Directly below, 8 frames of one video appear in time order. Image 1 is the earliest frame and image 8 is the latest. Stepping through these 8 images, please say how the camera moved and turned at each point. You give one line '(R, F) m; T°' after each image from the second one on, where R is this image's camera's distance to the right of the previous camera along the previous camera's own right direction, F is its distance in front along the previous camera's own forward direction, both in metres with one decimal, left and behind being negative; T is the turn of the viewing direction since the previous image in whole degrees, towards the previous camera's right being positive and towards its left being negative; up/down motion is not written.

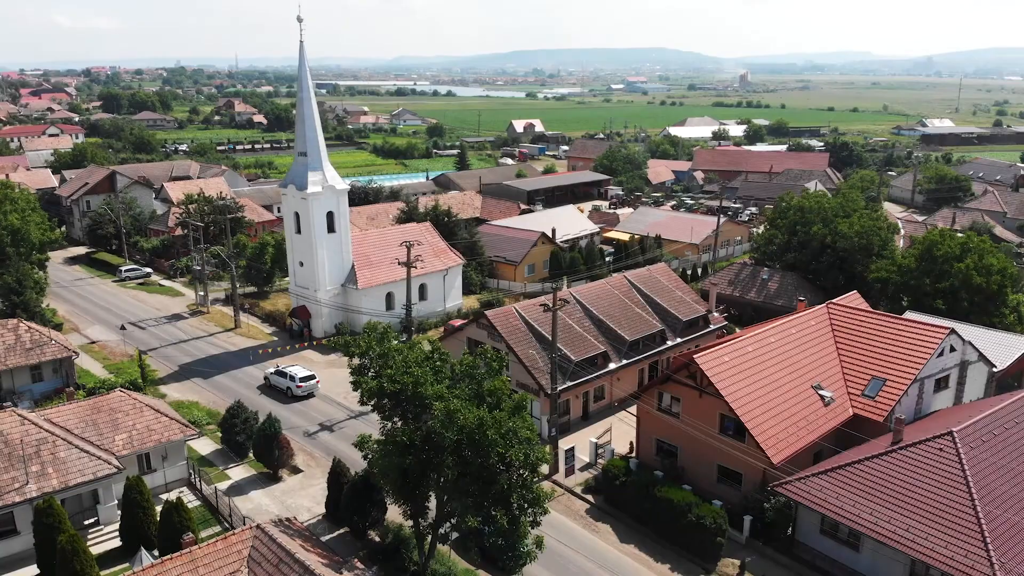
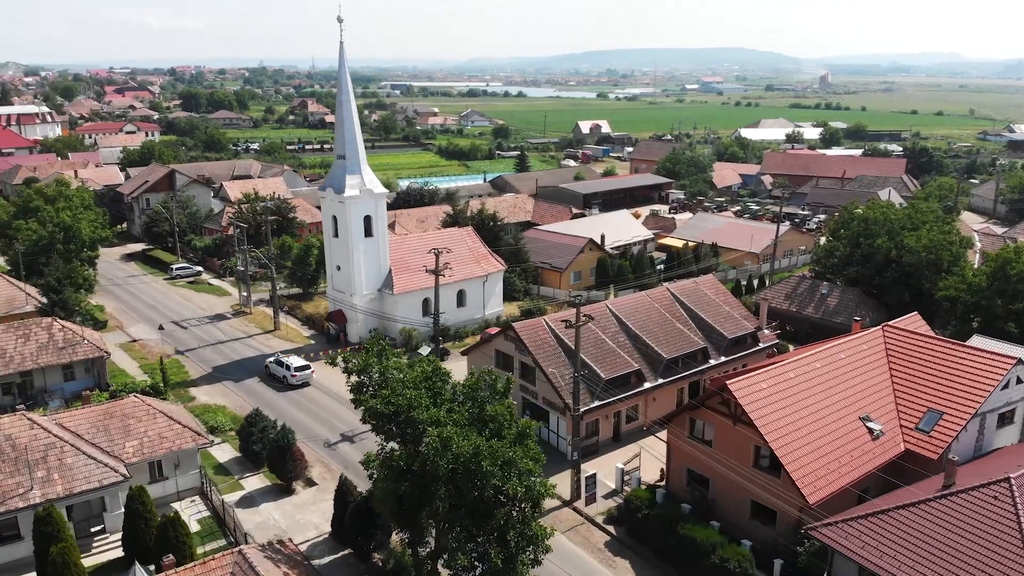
(+1.3, +1.4) m; -5°
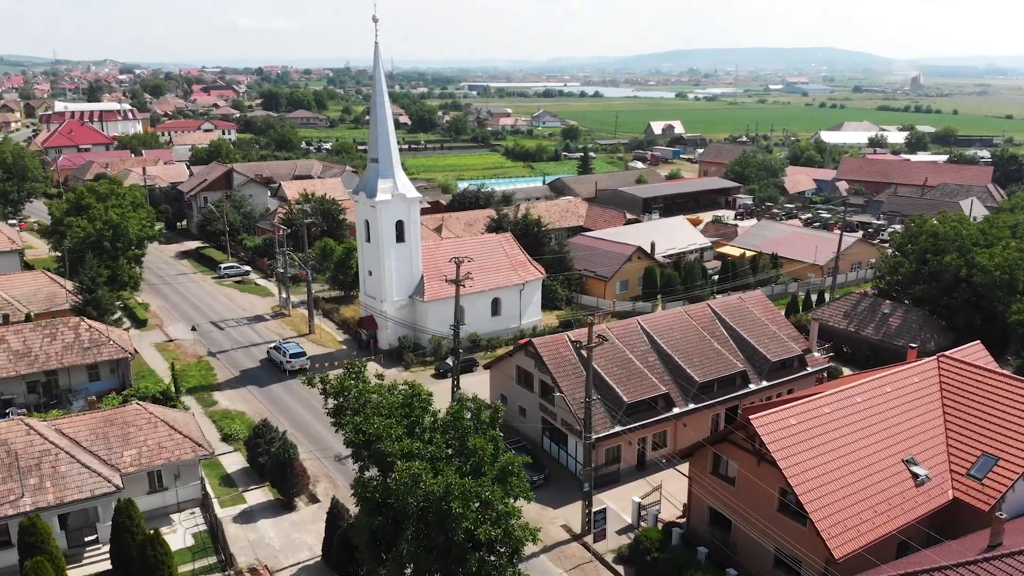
(+1.6, +1.5) m; -5°
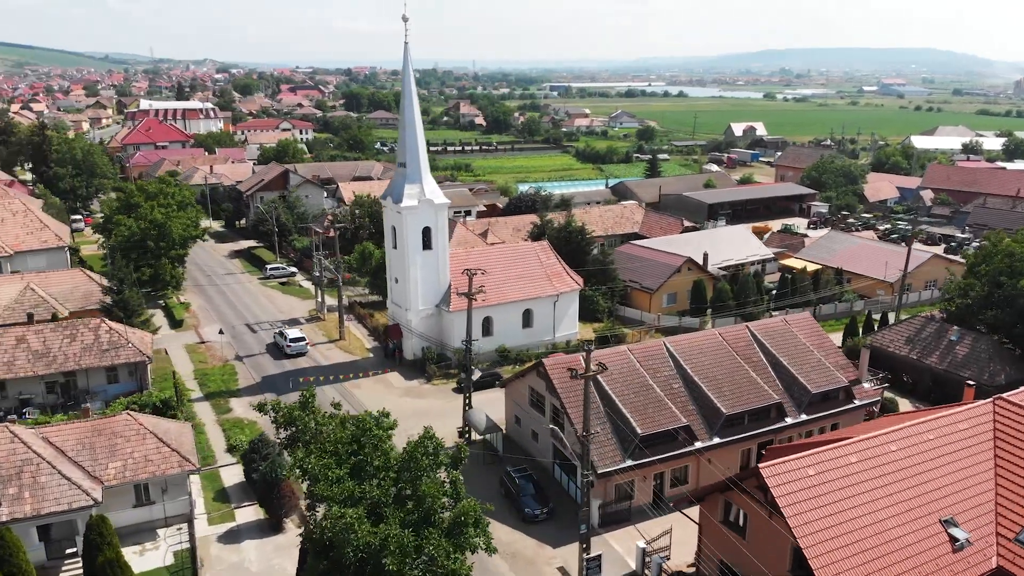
(+2.0, +1.7) m; -6°
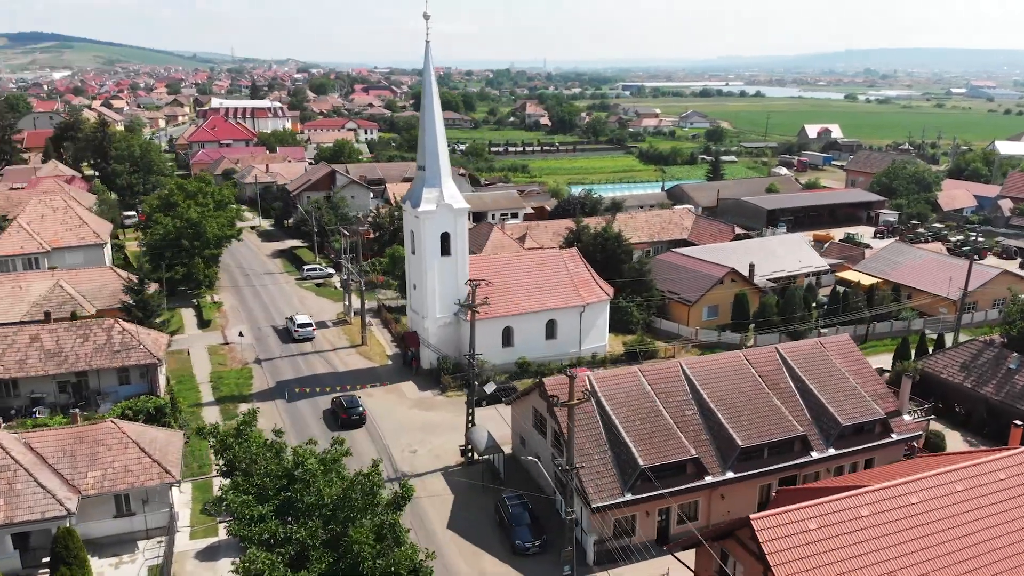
(+1.9, +1.5) m; -5°
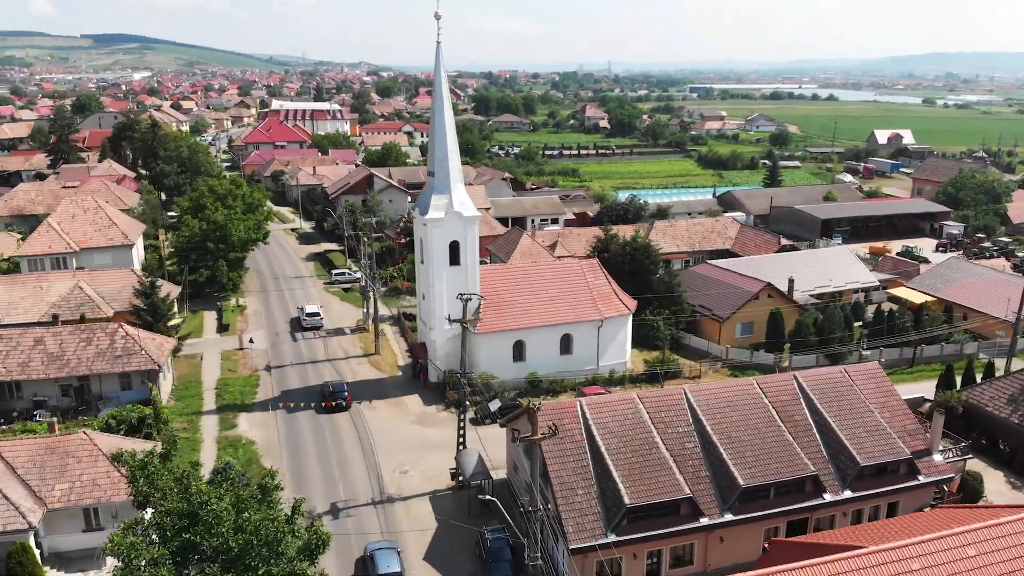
(+1.9, +1.5) m; -5°
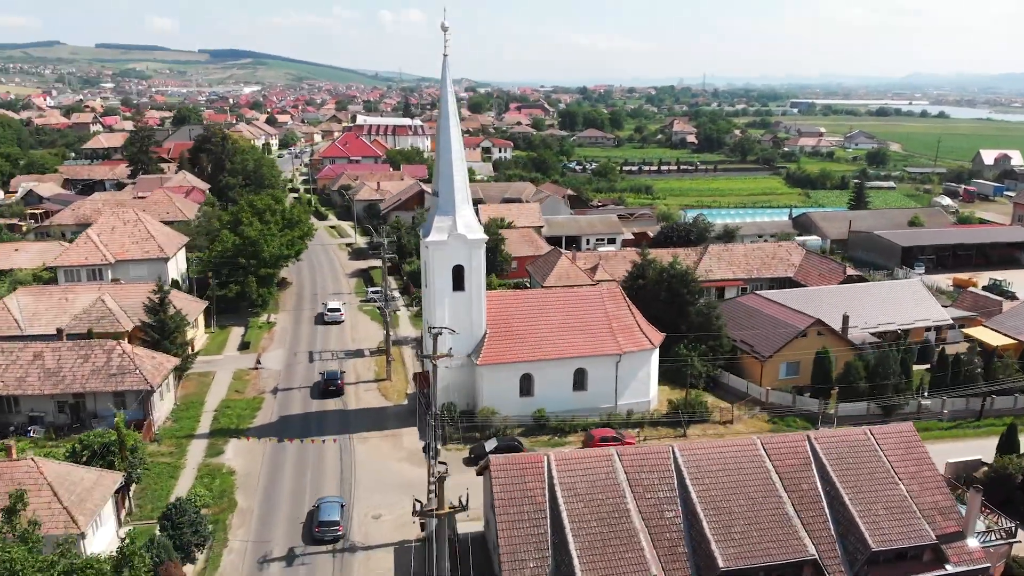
(+2.9, +2.2) m; -7°
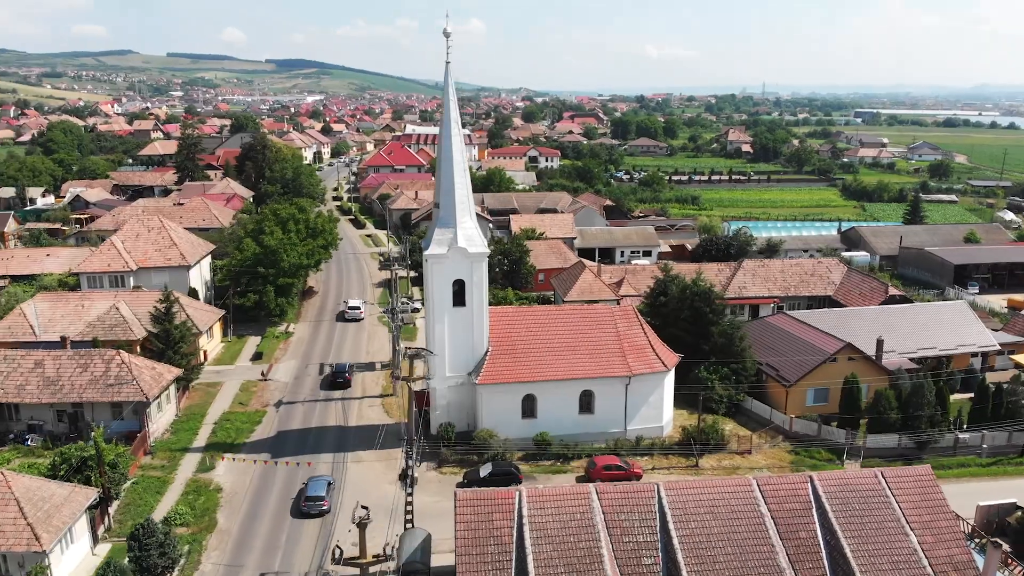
(+1.7, +1.3) m; -4°
